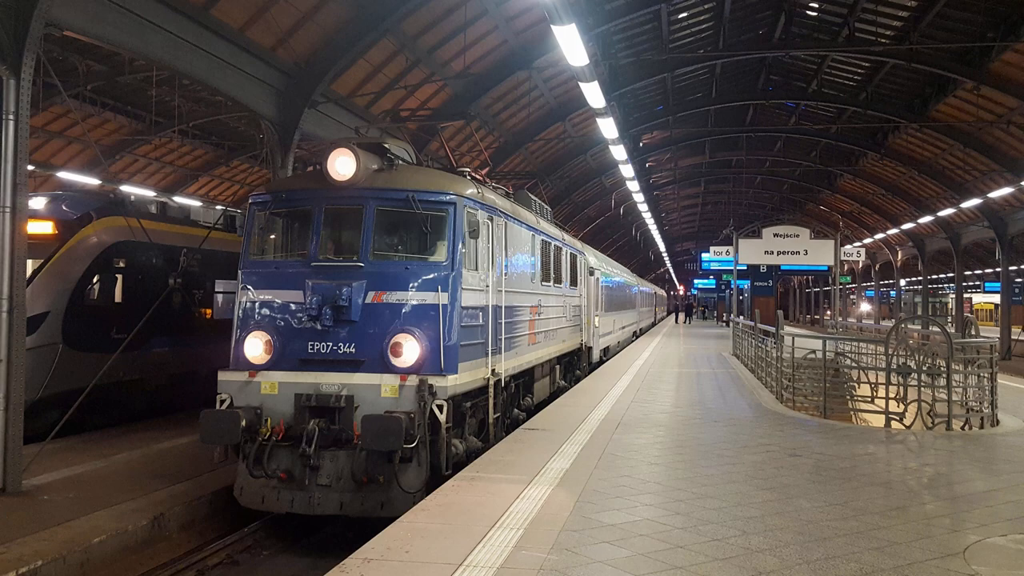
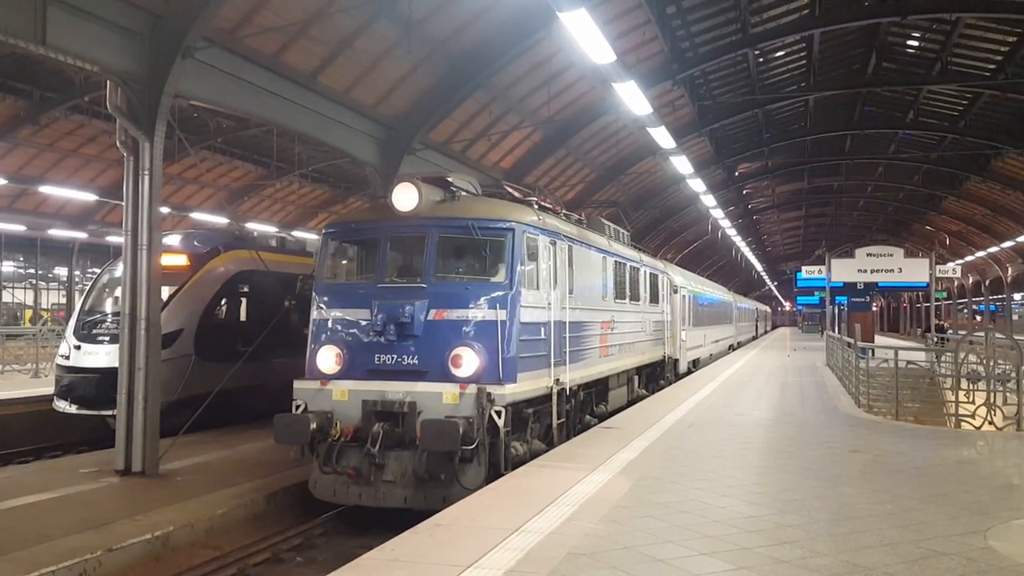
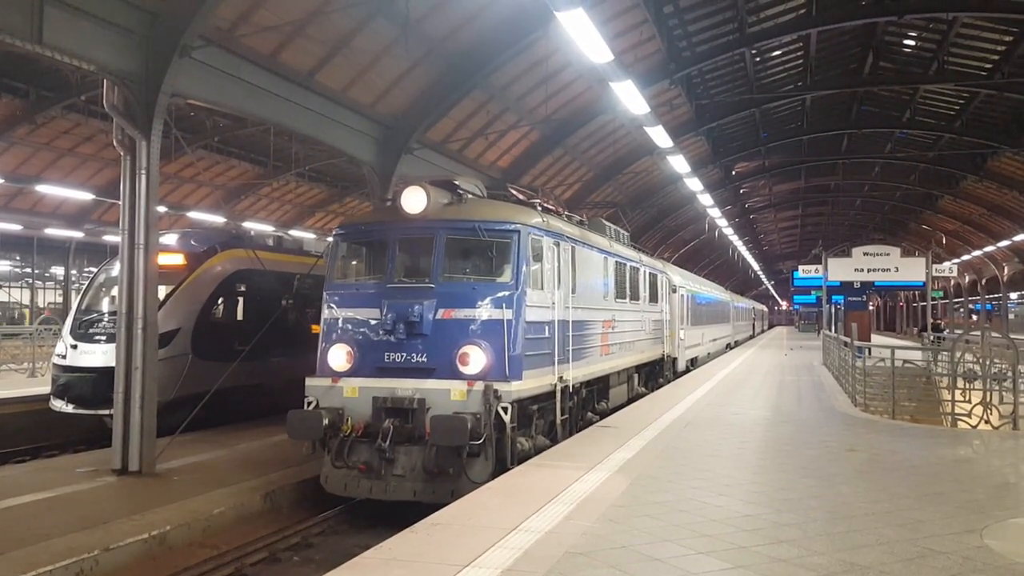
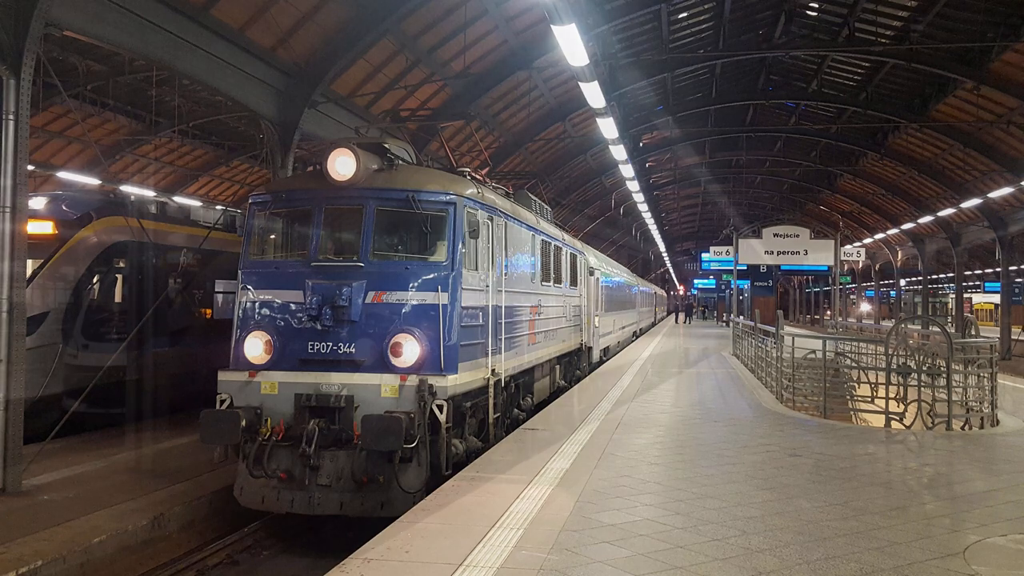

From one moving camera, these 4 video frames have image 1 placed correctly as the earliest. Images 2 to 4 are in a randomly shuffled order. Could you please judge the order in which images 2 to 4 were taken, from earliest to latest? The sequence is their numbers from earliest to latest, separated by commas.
4, 3, 2
